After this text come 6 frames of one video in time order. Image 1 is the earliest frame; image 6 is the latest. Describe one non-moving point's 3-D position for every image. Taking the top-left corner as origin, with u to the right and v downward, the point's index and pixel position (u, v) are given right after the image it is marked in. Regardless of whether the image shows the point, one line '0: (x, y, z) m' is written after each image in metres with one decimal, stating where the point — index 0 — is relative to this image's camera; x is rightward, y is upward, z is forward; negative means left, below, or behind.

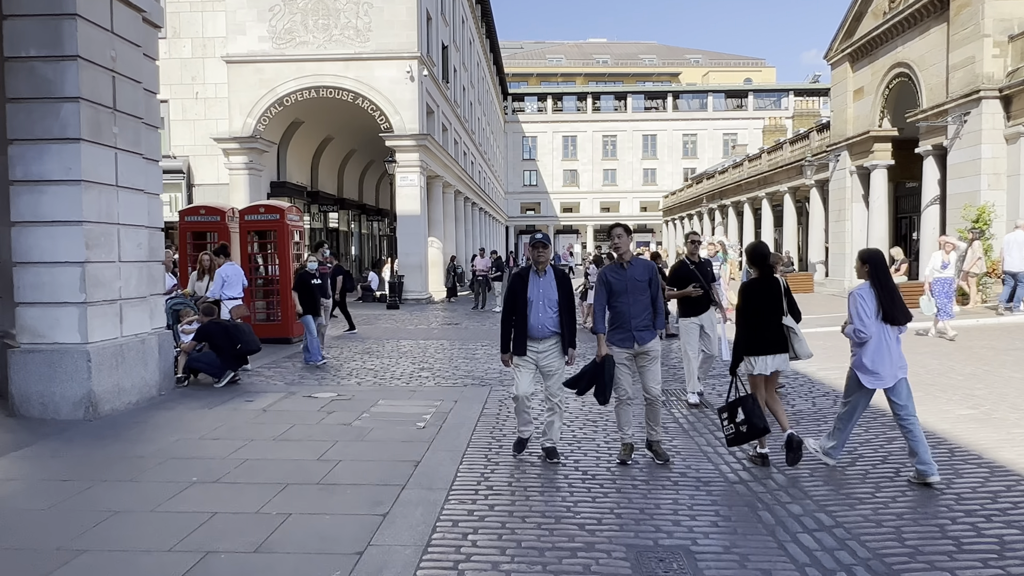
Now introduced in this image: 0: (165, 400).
0: (-4.1, -1.3, +8.9) m
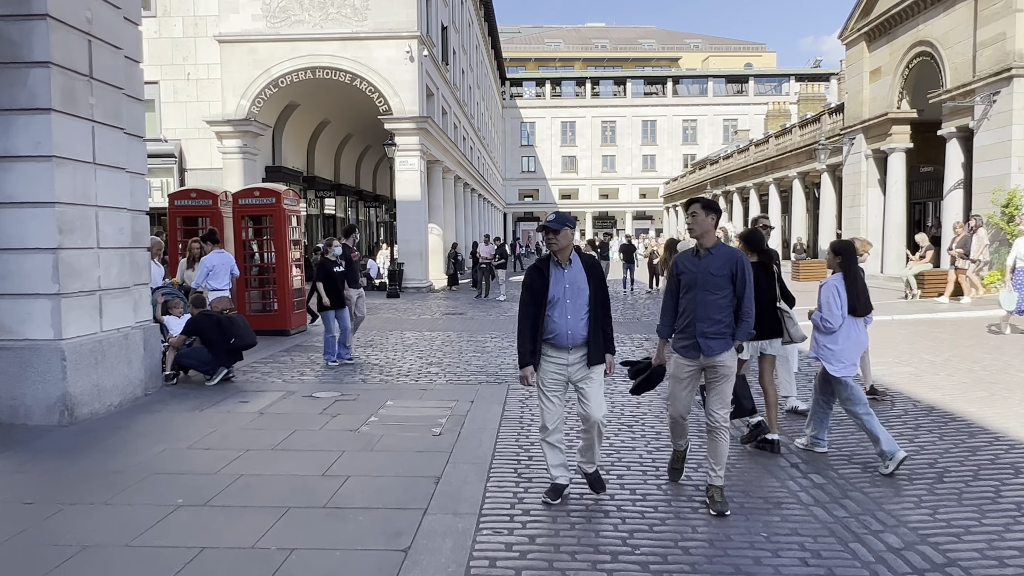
0: (-3.8, -1.2, +8.0) m
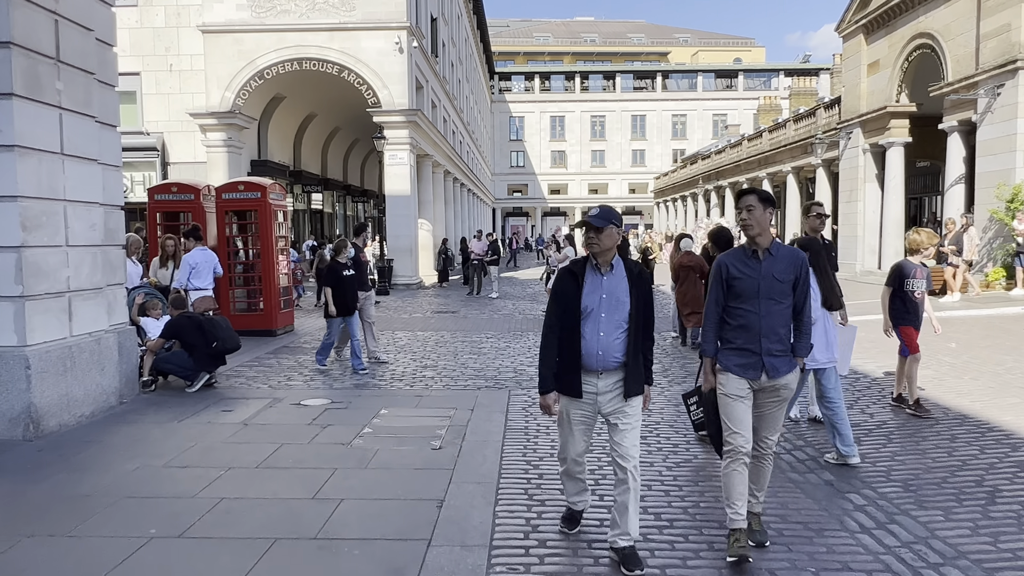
0: (-3.8, -1.2, +7.5) m
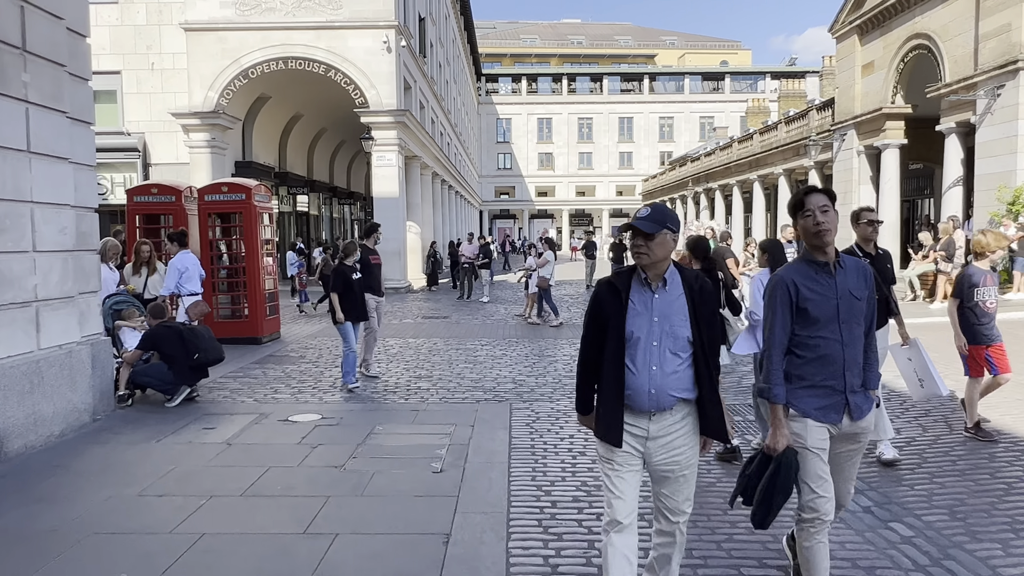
0: (-3.8, -1.3, +7.0) m
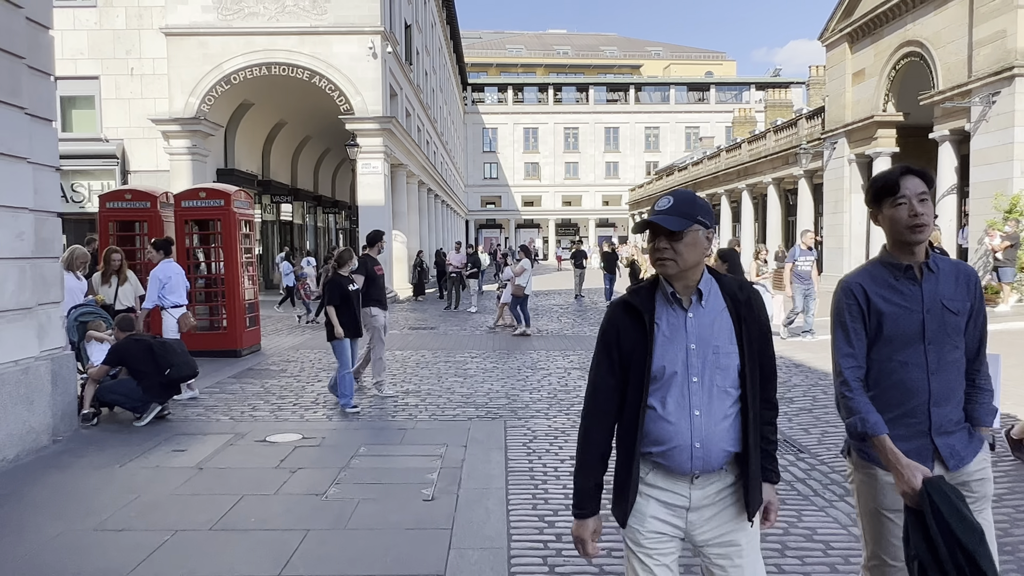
0: (-3.8, -1.4, +6.4) m
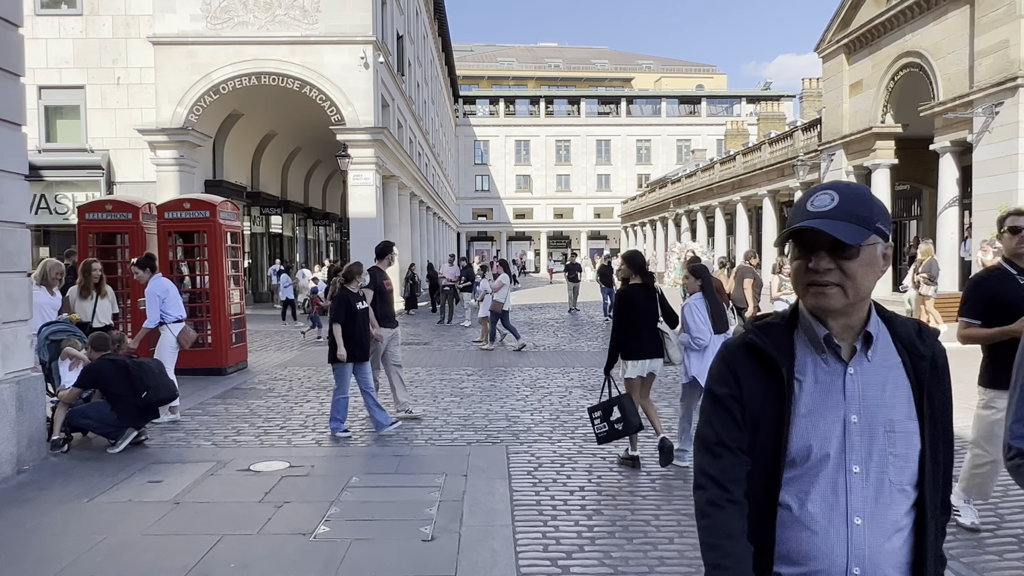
0: (-3.8, -1.5, +5.9) m
